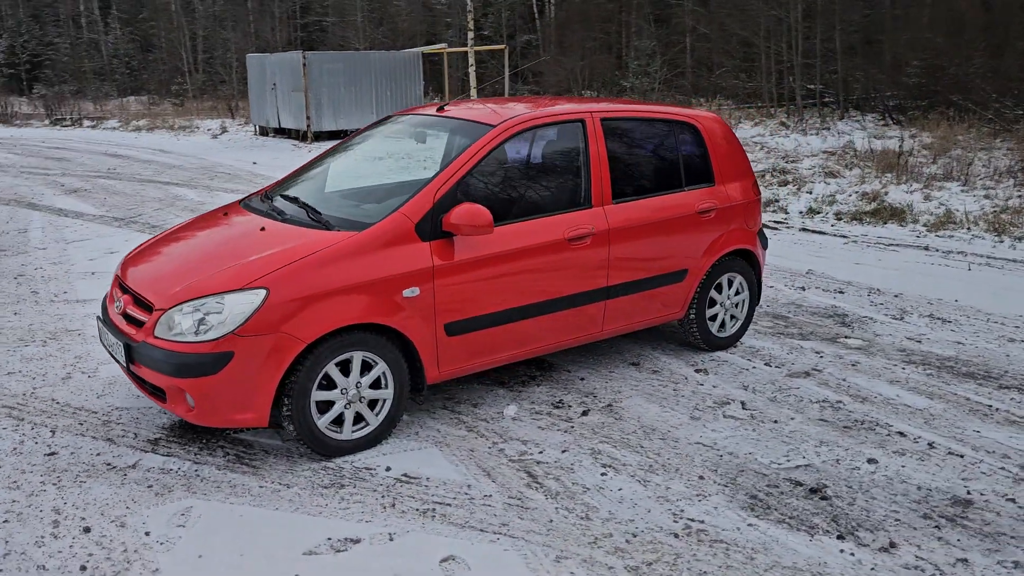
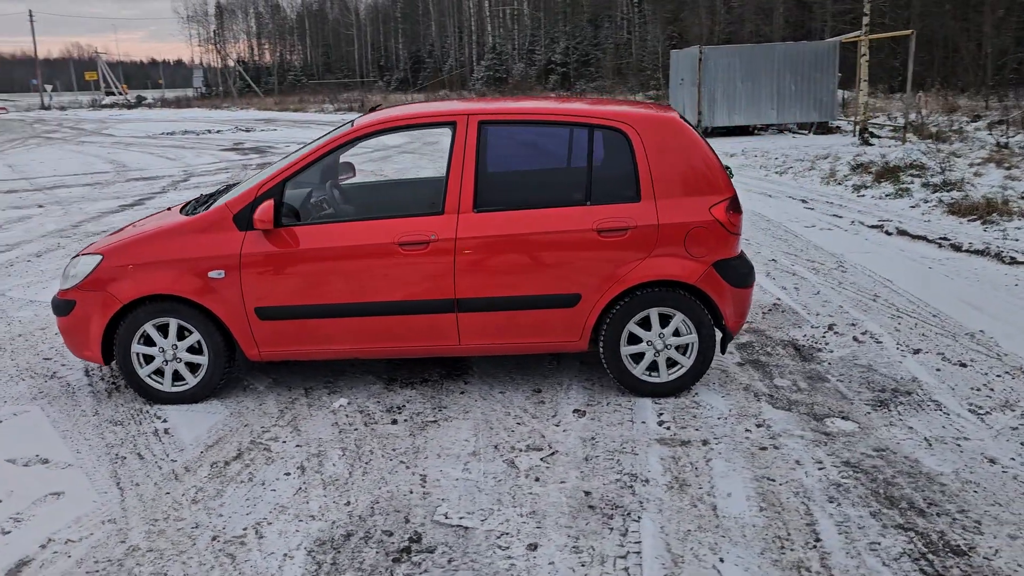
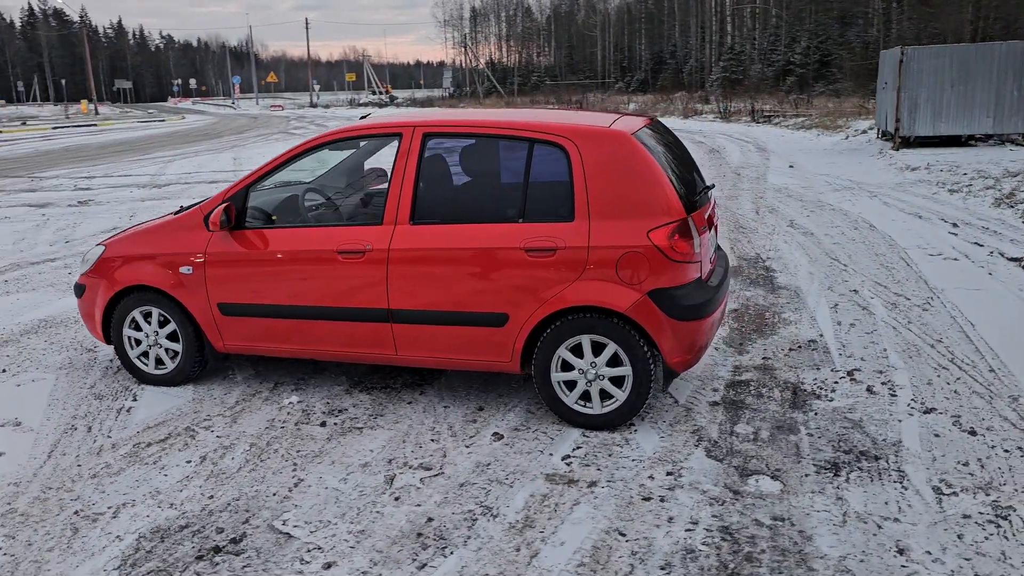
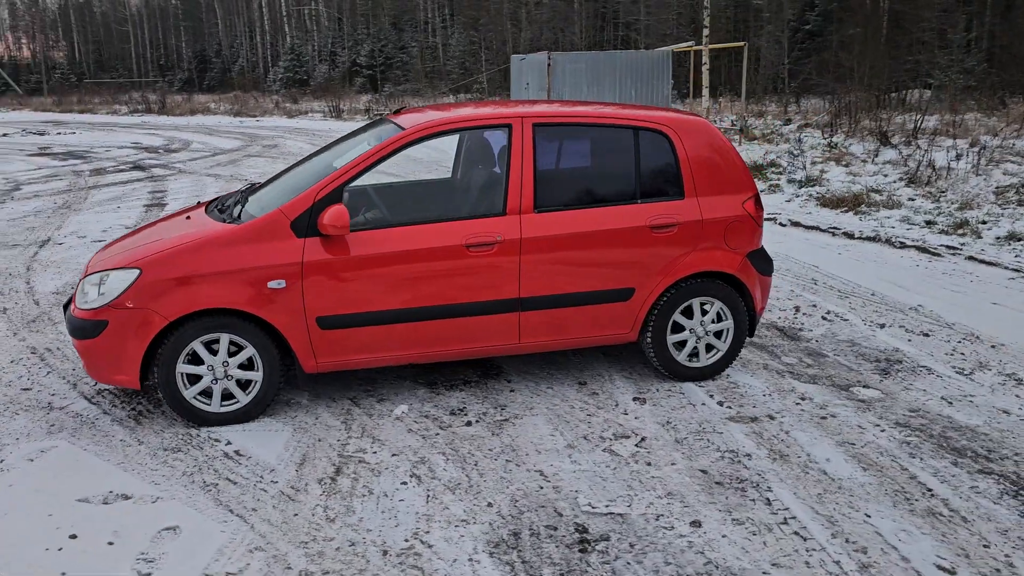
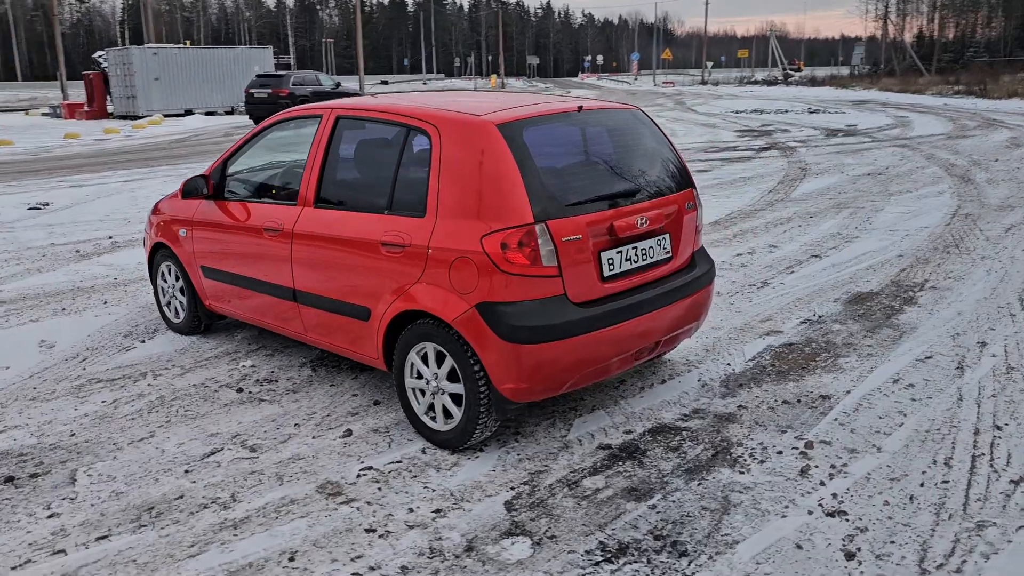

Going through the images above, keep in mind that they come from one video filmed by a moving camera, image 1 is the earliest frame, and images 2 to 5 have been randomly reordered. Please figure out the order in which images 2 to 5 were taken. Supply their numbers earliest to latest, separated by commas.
4, 2, 3, 5
